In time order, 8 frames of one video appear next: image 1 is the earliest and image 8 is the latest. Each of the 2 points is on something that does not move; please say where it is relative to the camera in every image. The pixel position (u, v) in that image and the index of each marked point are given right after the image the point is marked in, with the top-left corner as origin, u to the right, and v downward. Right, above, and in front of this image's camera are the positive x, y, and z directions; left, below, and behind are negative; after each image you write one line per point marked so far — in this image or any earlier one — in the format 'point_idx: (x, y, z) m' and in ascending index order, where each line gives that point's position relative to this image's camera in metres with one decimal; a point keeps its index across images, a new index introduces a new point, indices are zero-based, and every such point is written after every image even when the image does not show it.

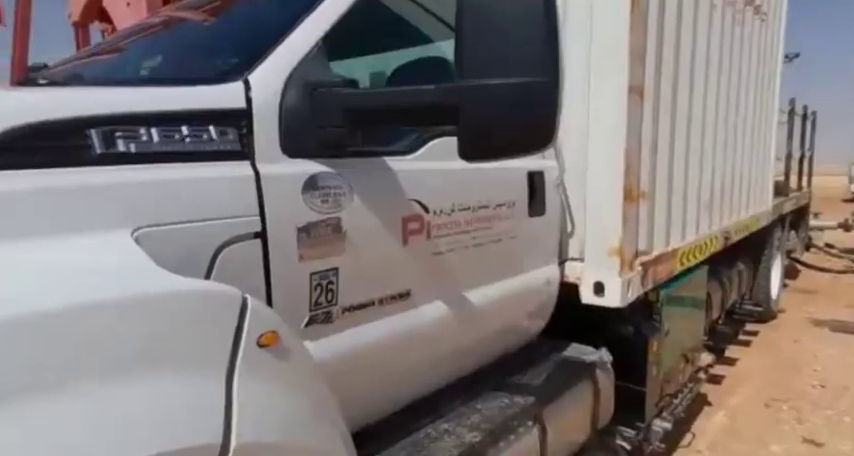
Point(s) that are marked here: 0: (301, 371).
0: (-0.3, -0.3, +1.2) m
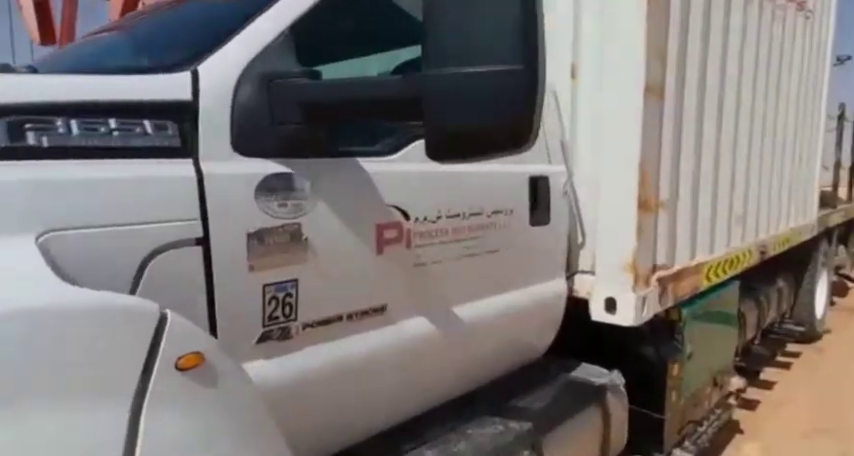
0: (-0.3, -0.3, +1.0) m
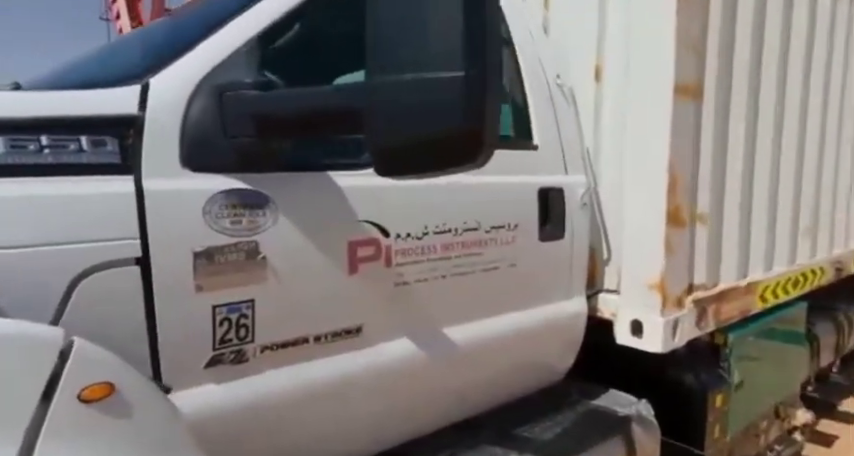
0: (-0.4, -0.3, +1.0) m
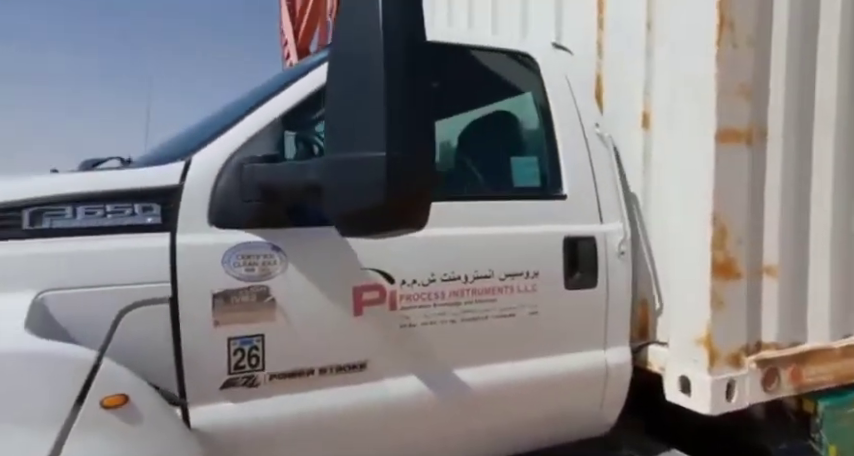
0: (-0.6, -0.4, +1.3) m
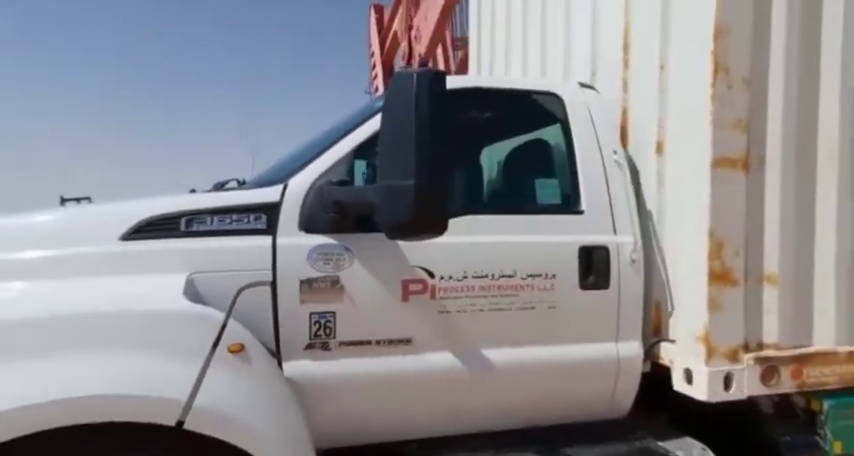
0: (-0.5, -0.4, +1.8) m
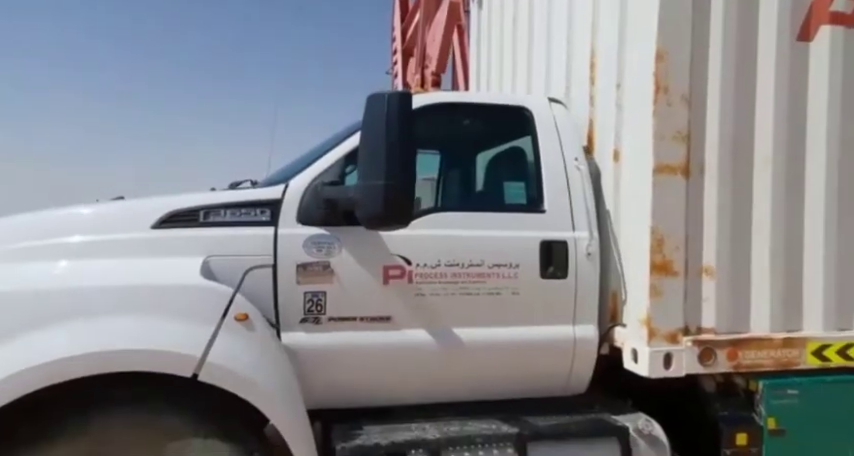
0: (-0.6, -0.4, +2.2) m
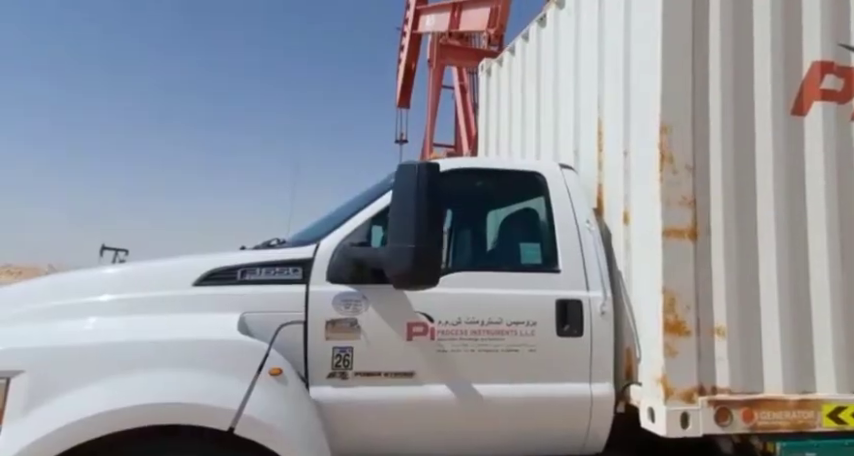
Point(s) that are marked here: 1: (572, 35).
0: (-0.5, -0.6, +2.3) m
1: (+0.8, +1.0, +3.3) m
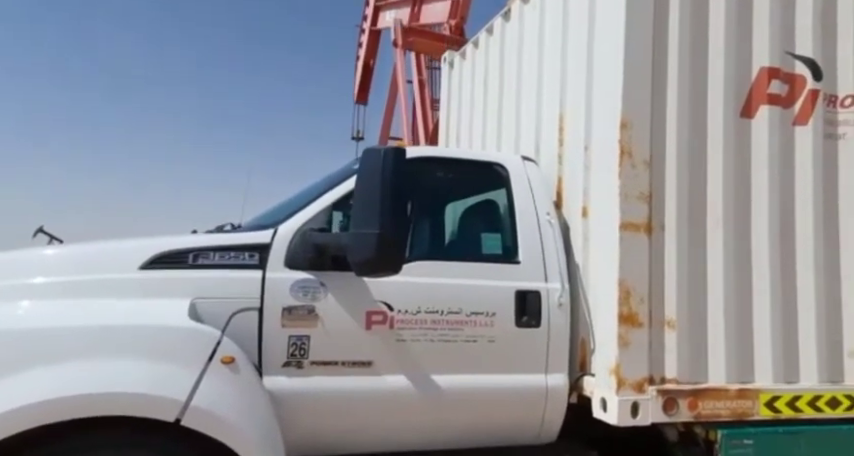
0: (-0.6, -0.6, +2.2) m
1: (+0.6, +1.1, +3.3) m
